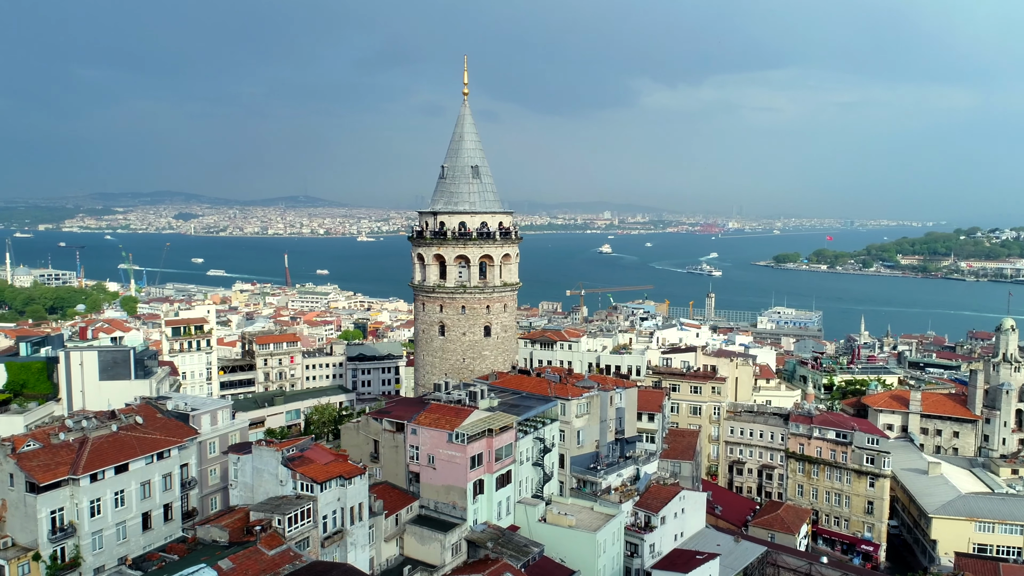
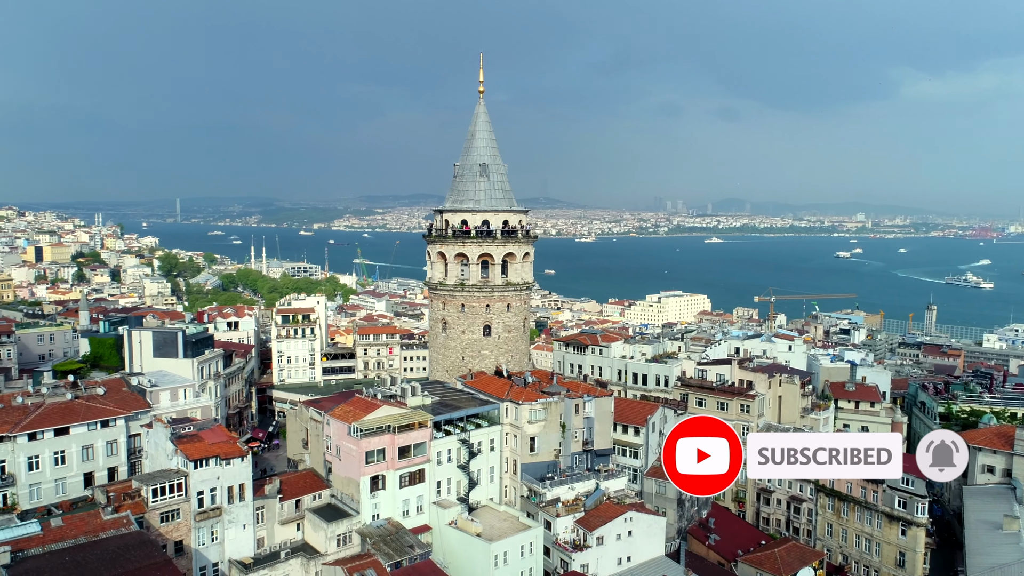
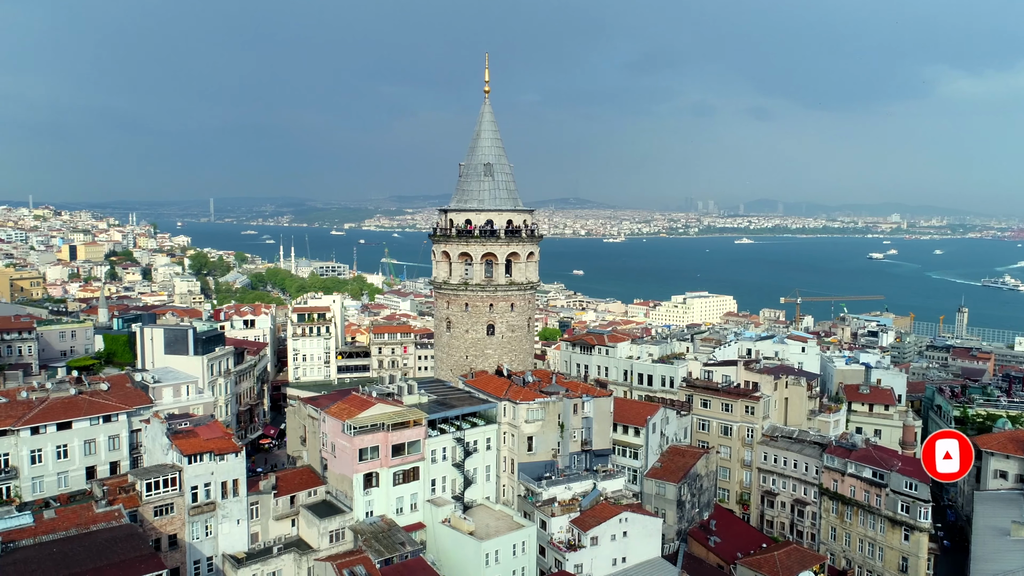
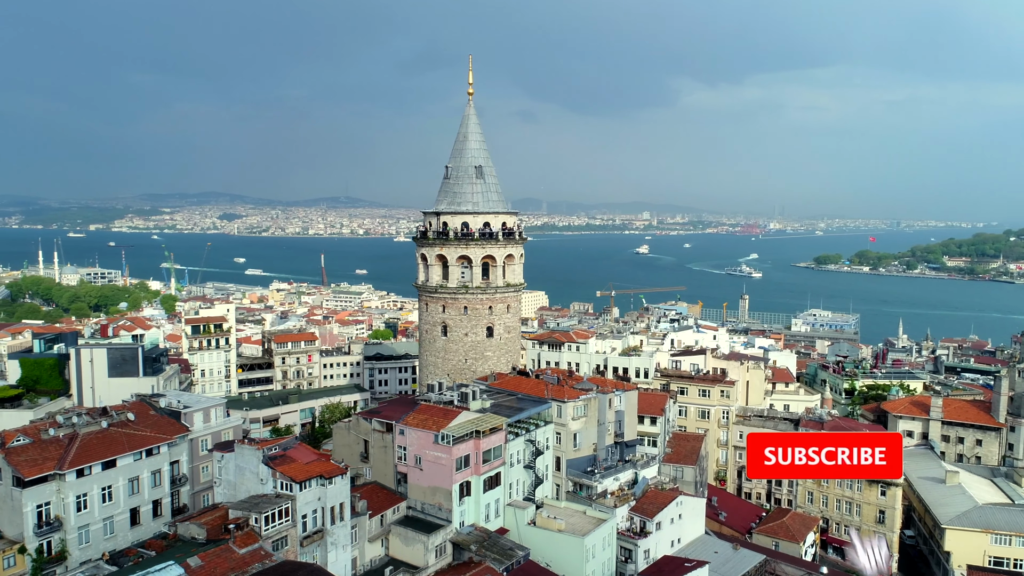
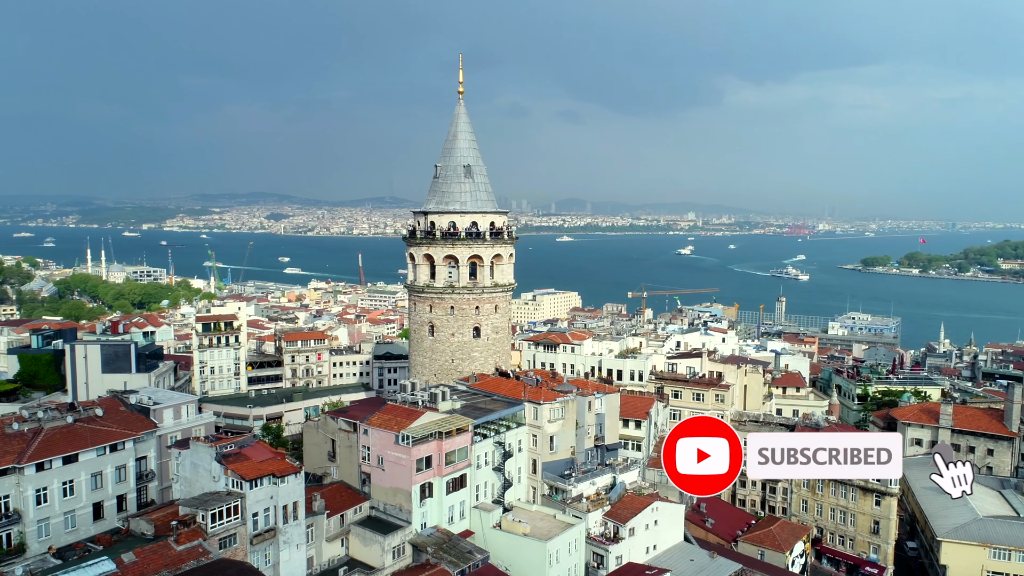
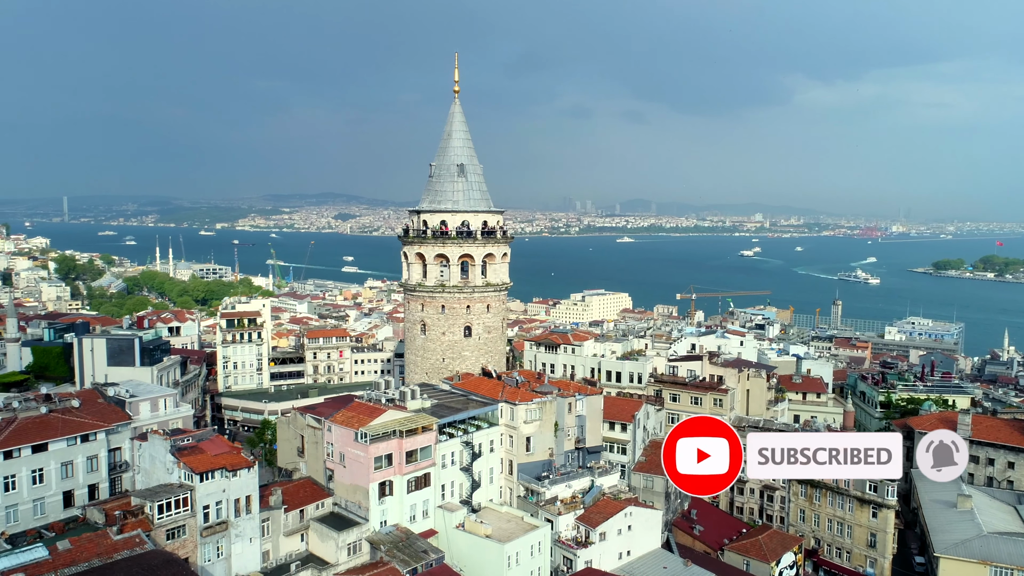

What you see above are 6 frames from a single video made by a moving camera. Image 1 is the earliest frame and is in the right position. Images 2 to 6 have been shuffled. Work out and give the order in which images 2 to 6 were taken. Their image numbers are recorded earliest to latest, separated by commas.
4, 5, 6, 2, 3
